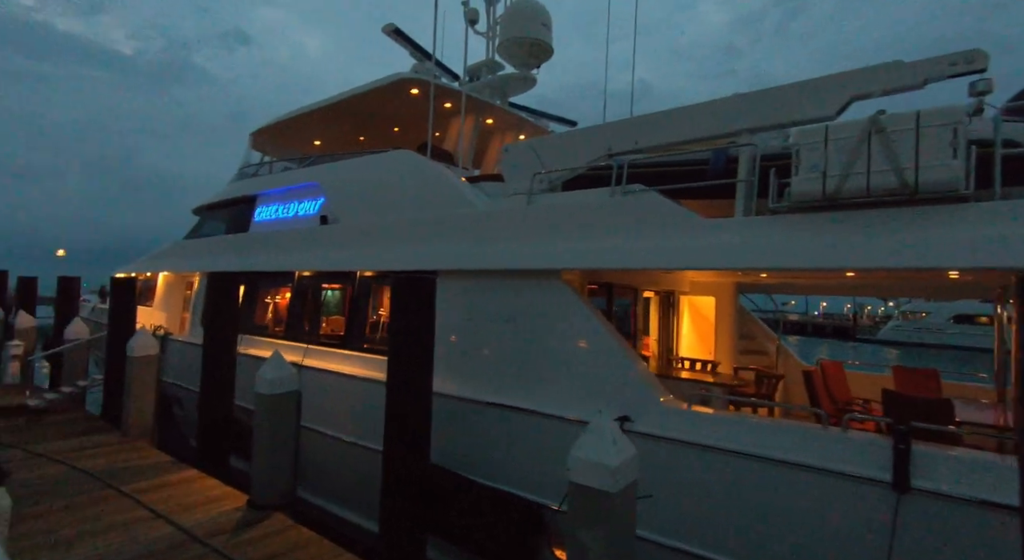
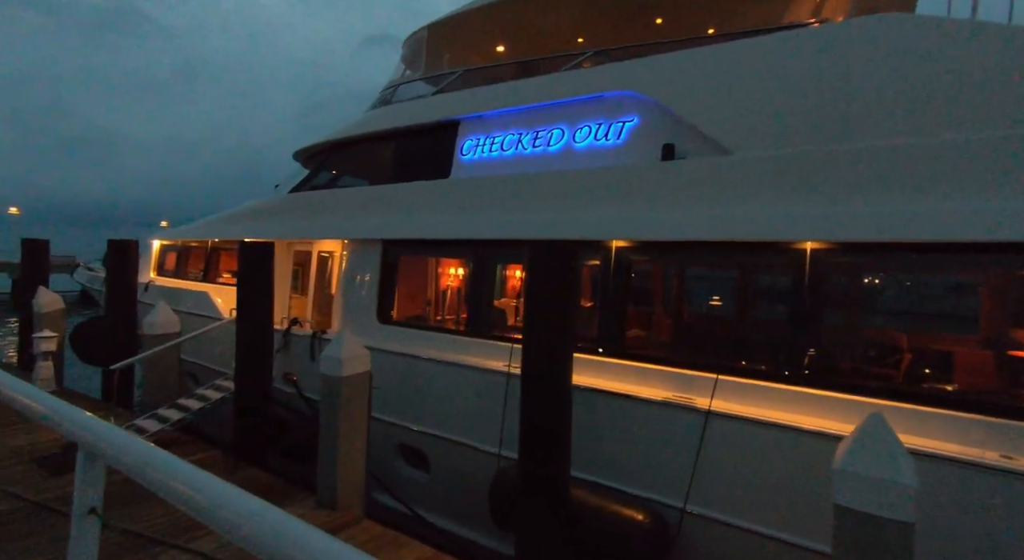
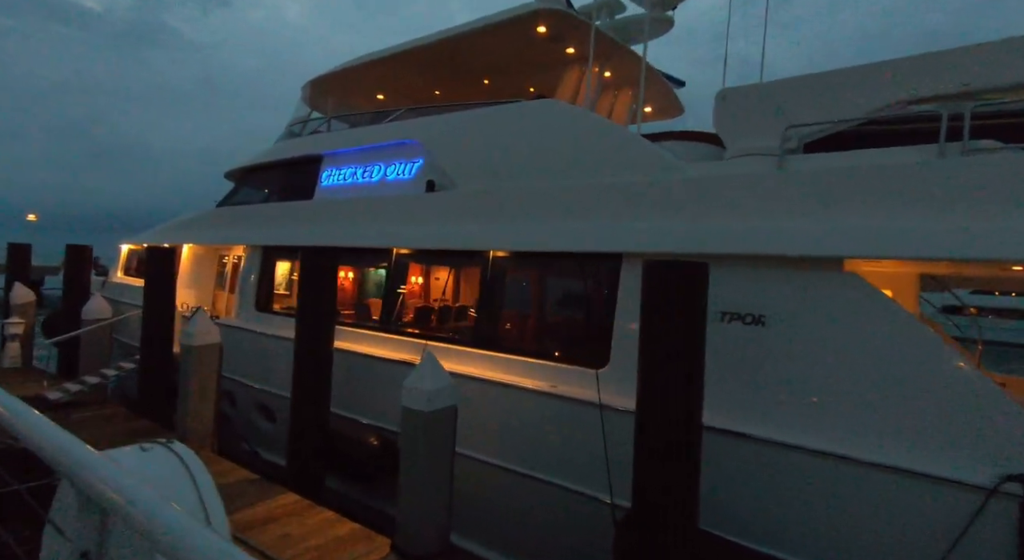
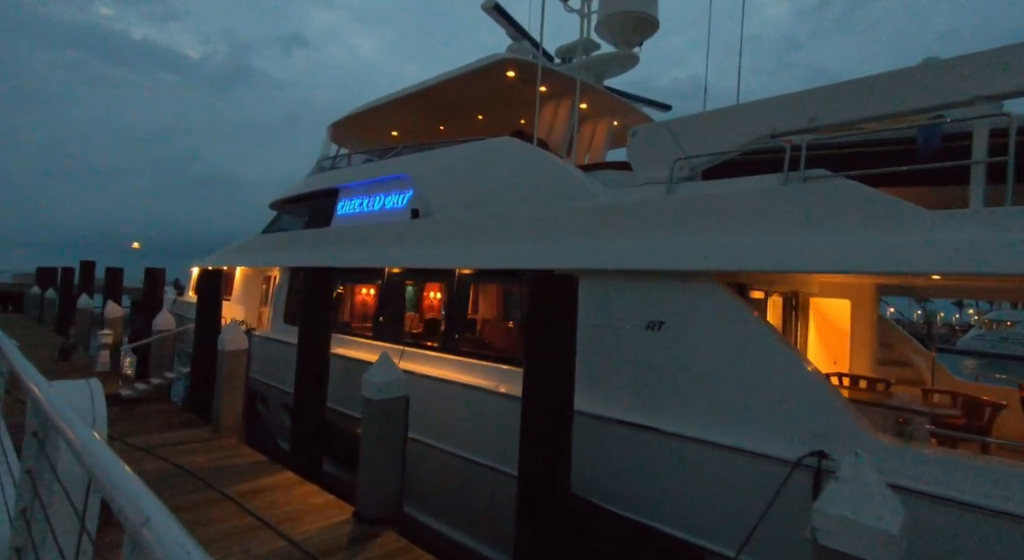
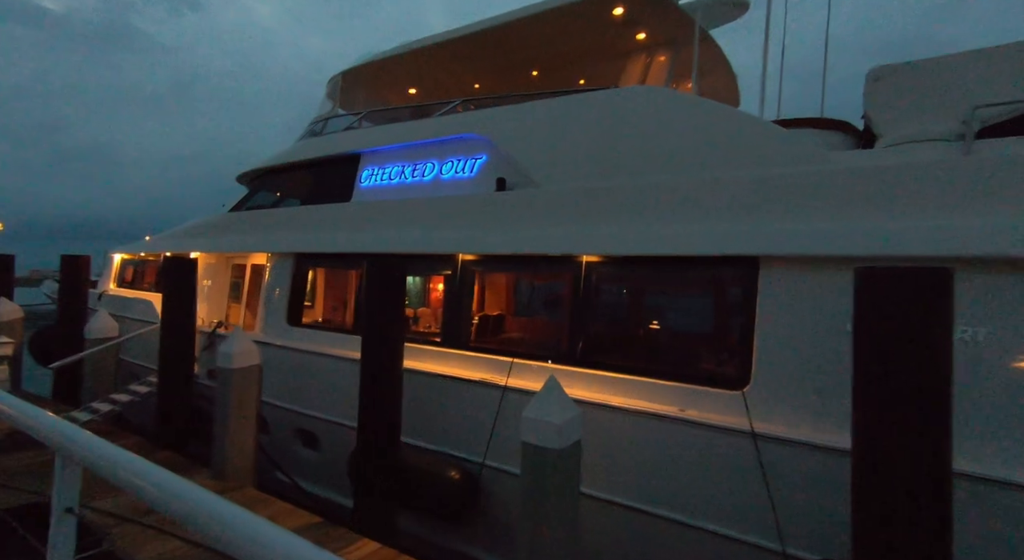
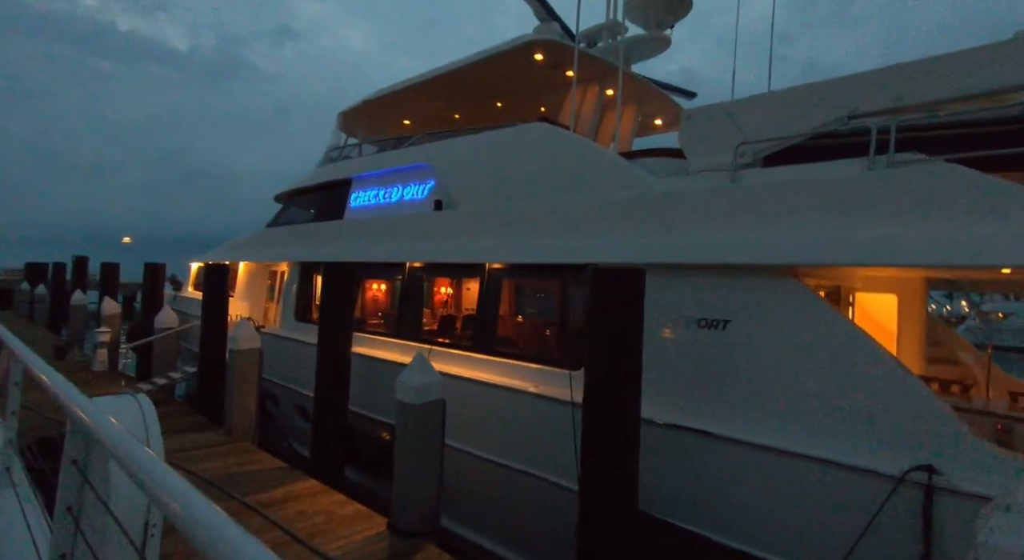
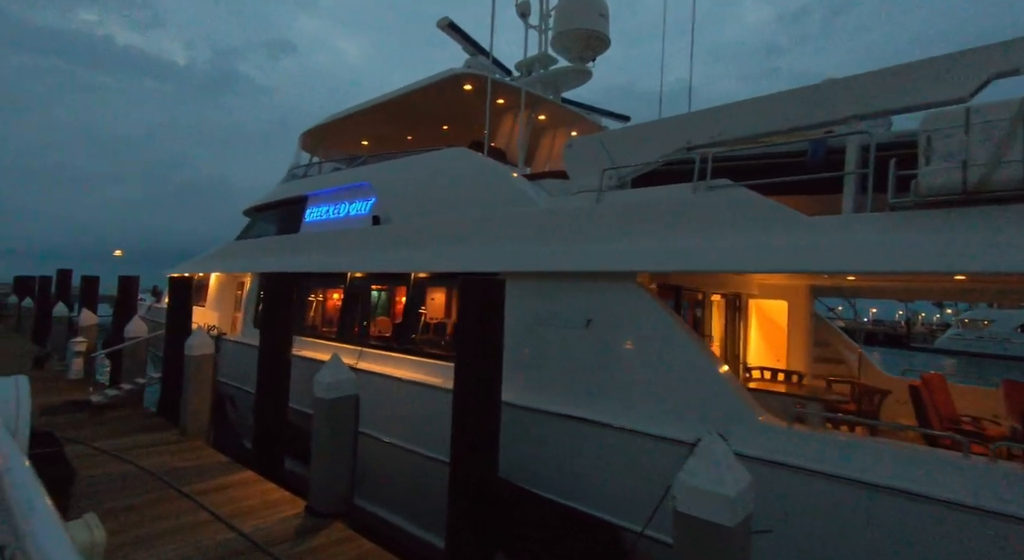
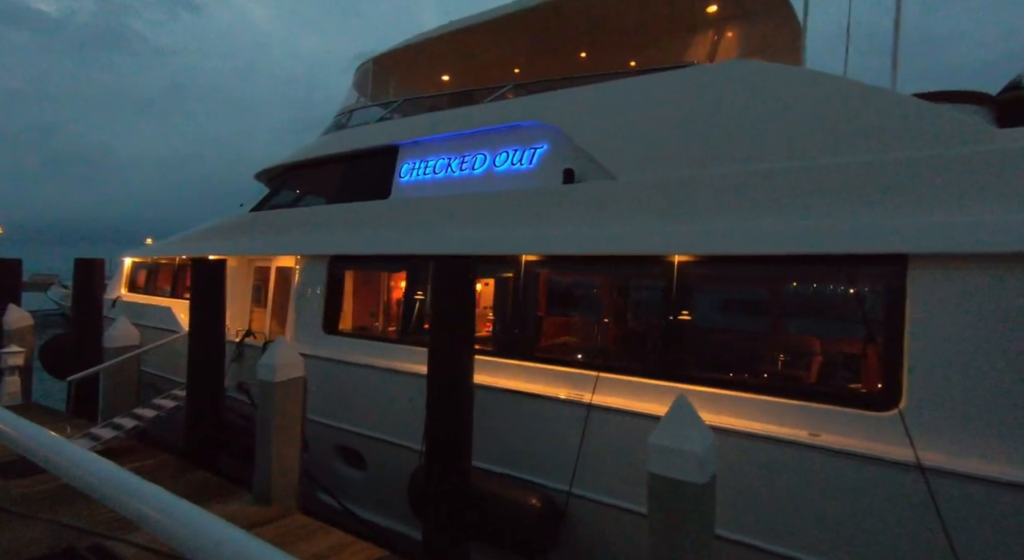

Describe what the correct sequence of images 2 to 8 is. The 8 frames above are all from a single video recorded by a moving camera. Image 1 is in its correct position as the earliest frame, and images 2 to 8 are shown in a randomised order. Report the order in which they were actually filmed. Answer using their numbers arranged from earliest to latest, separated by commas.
7, 4, 6, 3, 5, 8, 2
